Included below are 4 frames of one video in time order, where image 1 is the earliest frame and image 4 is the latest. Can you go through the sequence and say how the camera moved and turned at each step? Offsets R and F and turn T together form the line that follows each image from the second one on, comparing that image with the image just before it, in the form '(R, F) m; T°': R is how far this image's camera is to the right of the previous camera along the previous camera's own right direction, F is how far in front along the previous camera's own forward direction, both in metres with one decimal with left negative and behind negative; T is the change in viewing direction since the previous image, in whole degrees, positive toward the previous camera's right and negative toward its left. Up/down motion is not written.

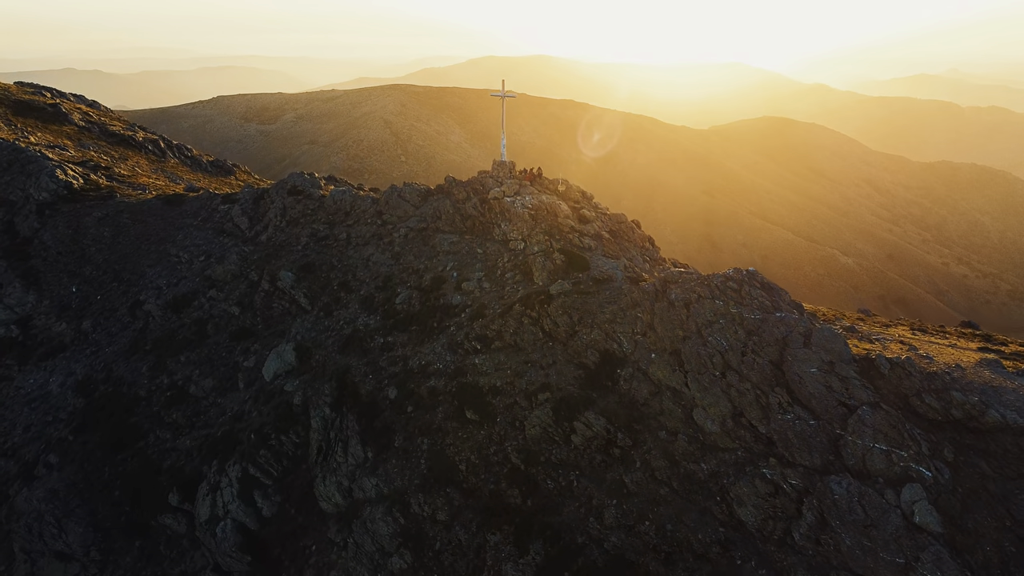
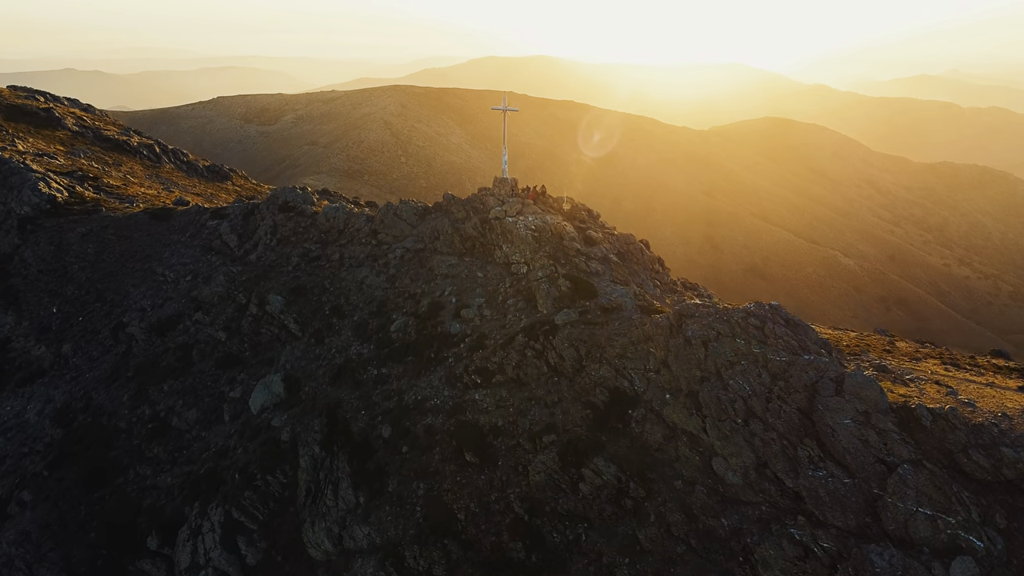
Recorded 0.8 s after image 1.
(-0.1, +1.5) m; 0°
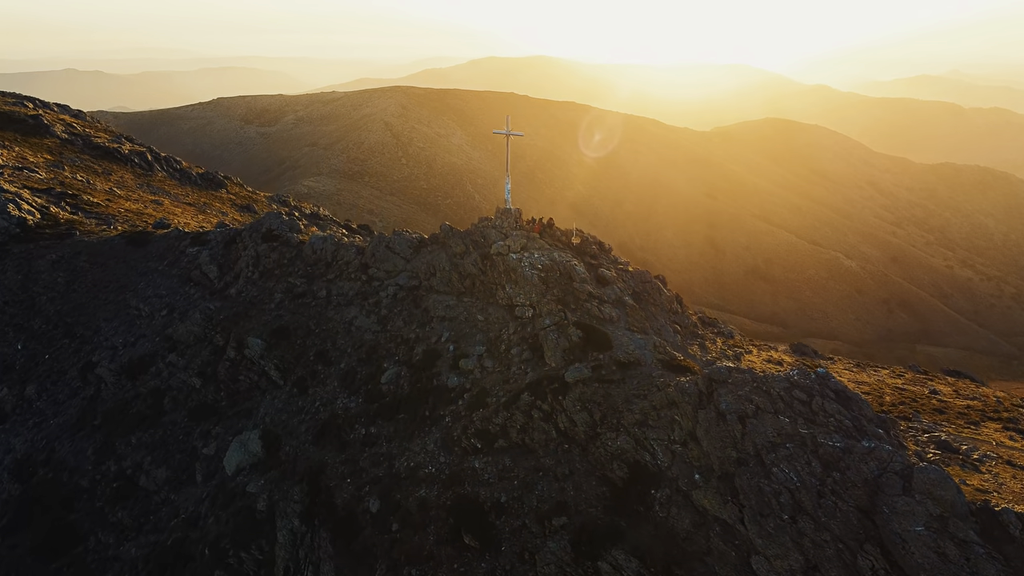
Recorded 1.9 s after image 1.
(-0.1, +2.4) m; 0°
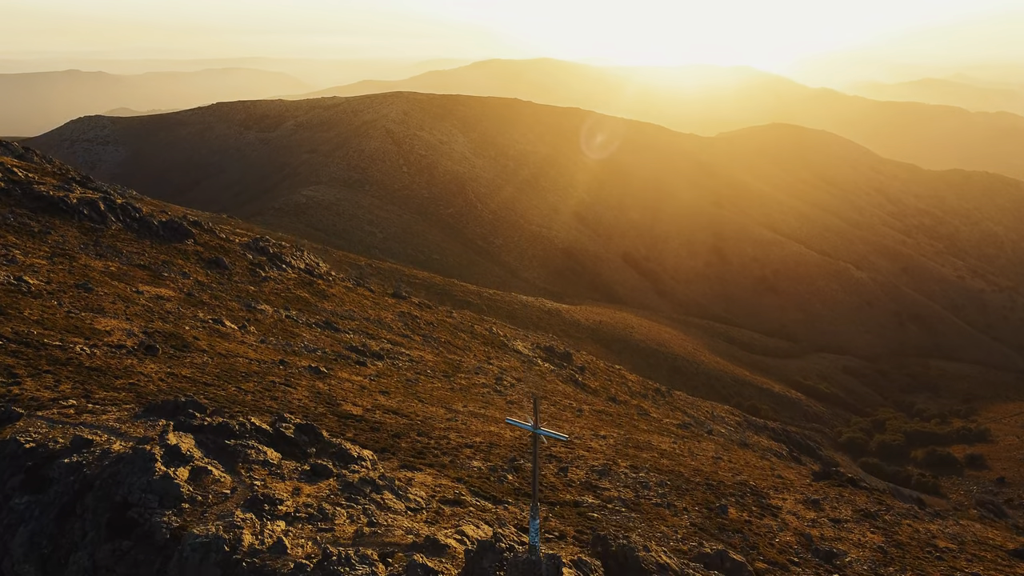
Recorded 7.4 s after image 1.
(-0.4, +11.4) m; 0°
